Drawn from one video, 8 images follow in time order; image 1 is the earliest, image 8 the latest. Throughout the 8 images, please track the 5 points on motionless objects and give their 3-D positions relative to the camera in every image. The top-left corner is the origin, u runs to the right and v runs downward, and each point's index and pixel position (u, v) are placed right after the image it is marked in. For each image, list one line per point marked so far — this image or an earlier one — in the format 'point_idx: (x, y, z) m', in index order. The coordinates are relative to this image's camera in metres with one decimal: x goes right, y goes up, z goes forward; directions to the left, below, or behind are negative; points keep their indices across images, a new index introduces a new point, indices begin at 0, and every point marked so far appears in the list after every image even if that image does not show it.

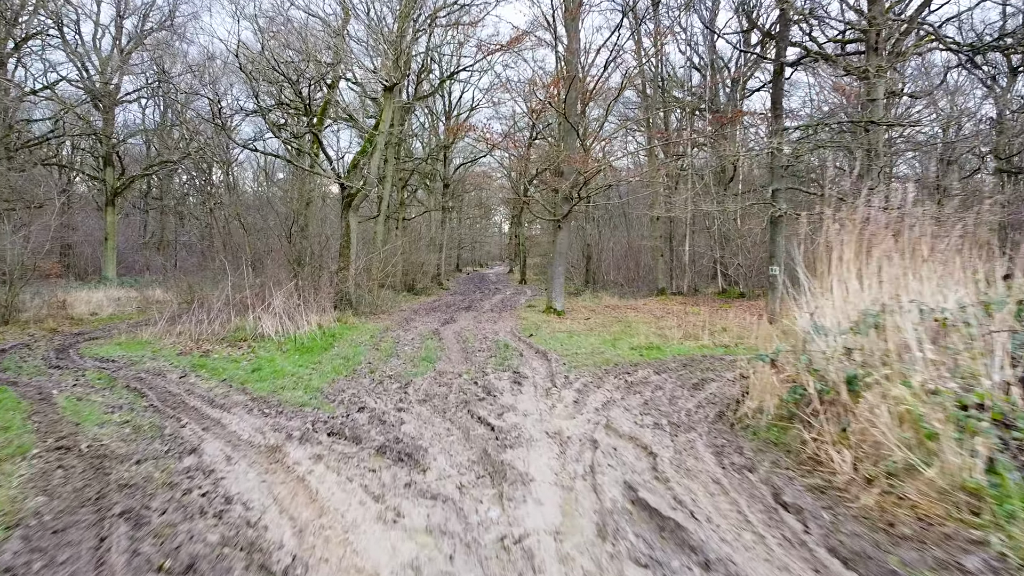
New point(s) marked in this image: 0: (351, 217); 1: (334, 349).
0: (-4.7, +2.0, +13.9) m
1: (-2.7, -0.9, +7.4) m
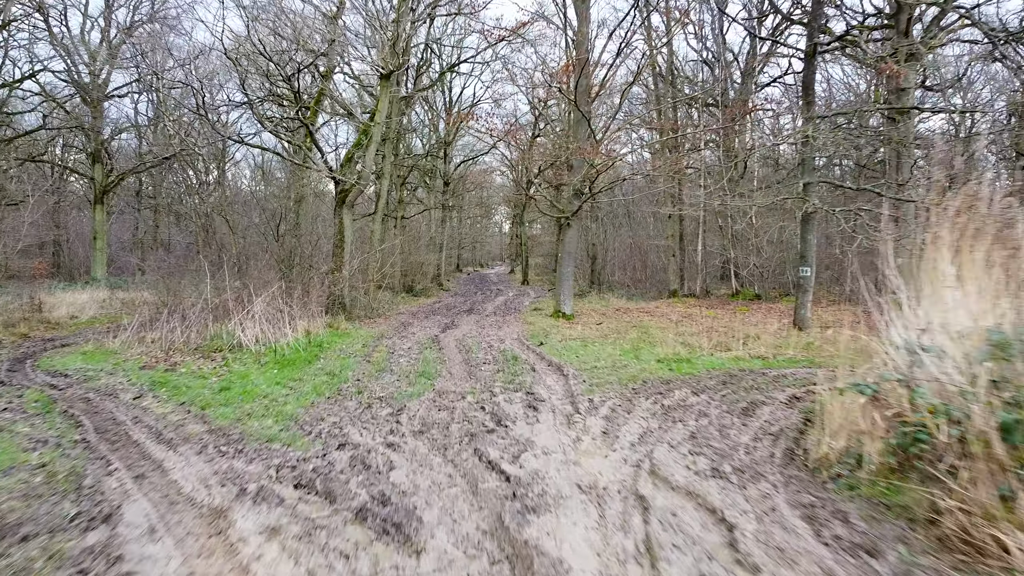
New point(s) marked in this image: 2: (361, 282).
0: (-4.5, +2.0, +13.0) m
1: (-2.6, -1.0, +6.5) m
2: (-4.4, +0.2, +14.1) m
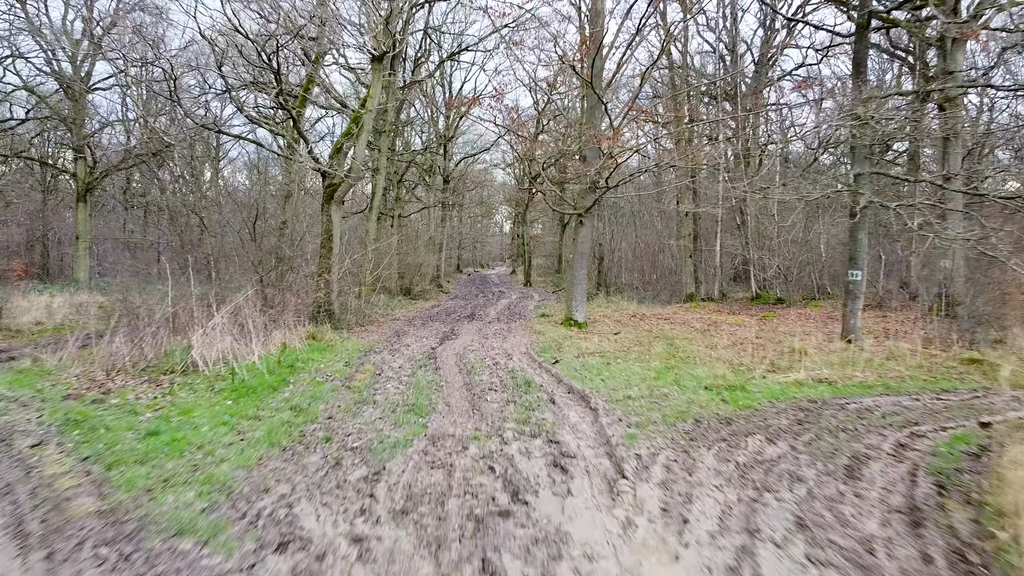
0: (-4.4, +1.9, +11.8) m
1: (-2.5, -1.1, +5.2) m
2: (-4.3, +0.1, +12.9) m
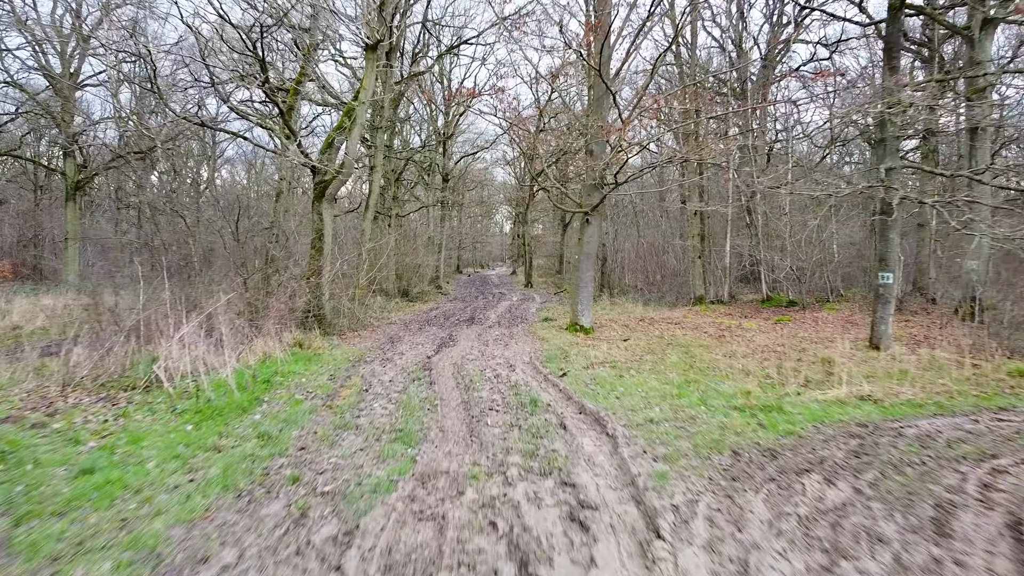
0: (-4.3, +1.8, +11.1) m
1: (-2.4, -1.2, +4.6) m
2: (-4.3, 0.0, +12.2) m
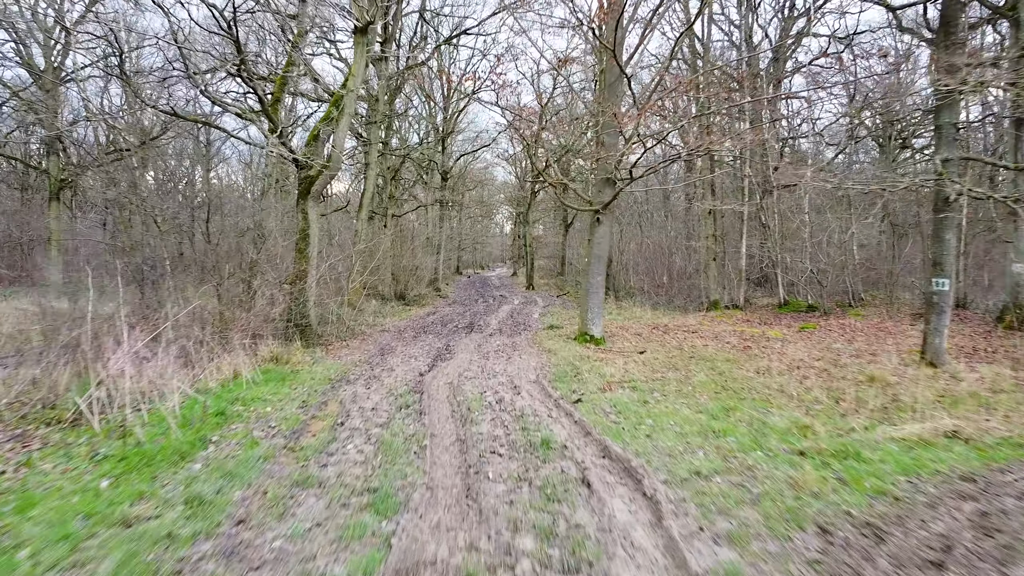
0: (-4.3, +1.7, +10.2) m
1: (-2.4, -1.3, +3.6) m
2: (-4.2, -0.1, +11.3) m
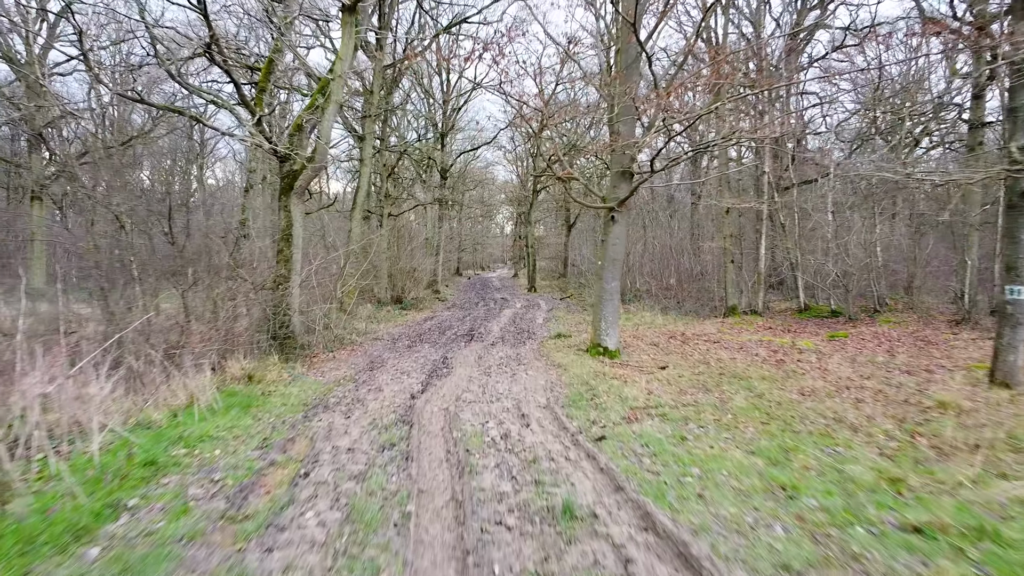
0: (-4.2, +1.6, +9.2) m
1: (-2.3, -1.4, +2.7) m
2: (-4.1, -0.2, +10.3) m
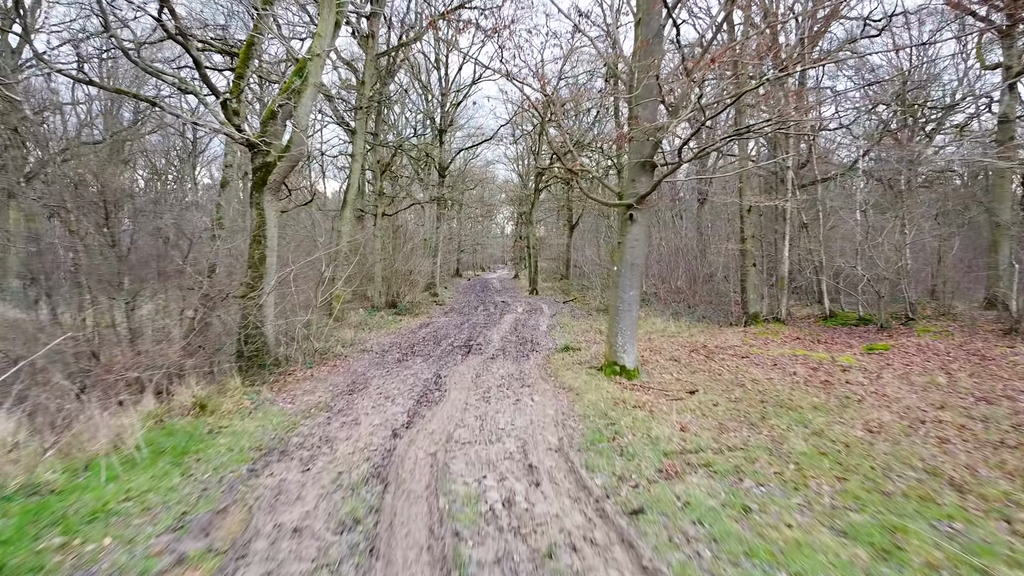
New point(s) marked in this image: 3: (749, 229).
0: (-4.2, +1.5, +8.1) m
1: (-2.3, -1.5, +1.6) m
2: (-4.1, -0.4, +9.2) m
3: (+6.7, +1.7, +14.0) m
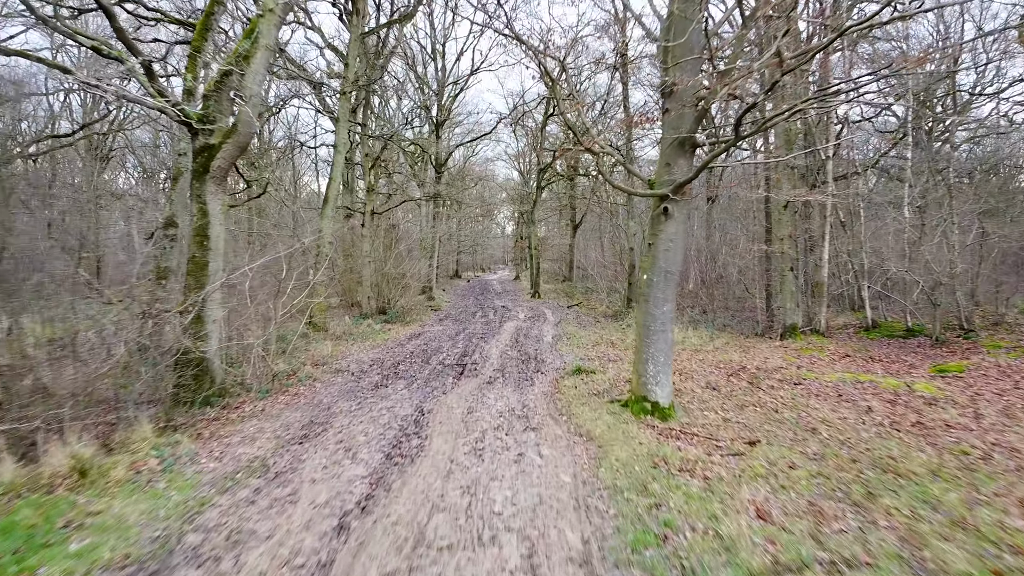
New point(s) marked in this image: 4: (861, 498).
0: (-4.2, +1.3, +6.6) m
1: (-2.2, -1.7, 0.0) m
2: (-4.1, -0.5, +7.6) m
3: (+6.7, +1.6, +12.4) m
4: (+2.7, -1.6, +3.7) m
